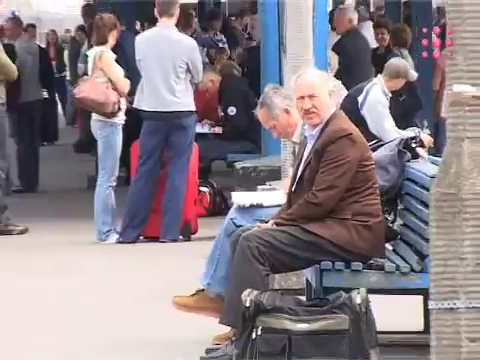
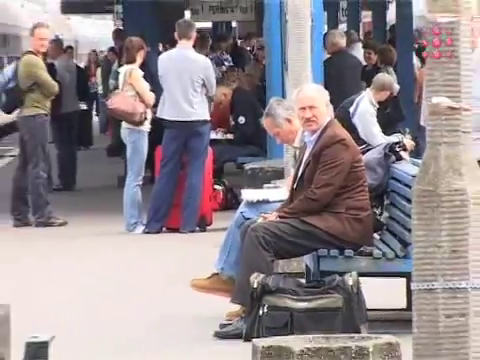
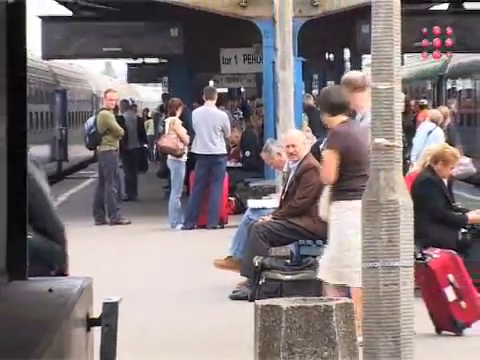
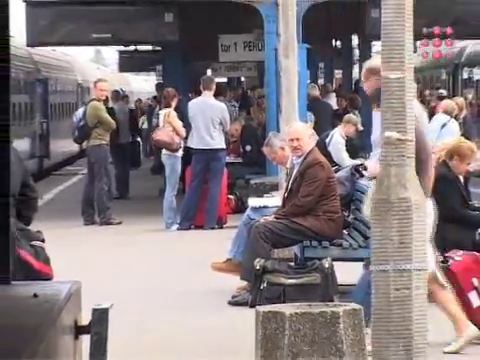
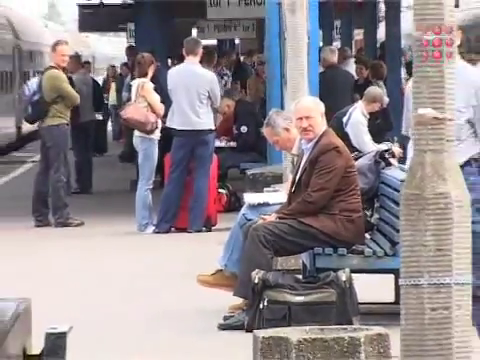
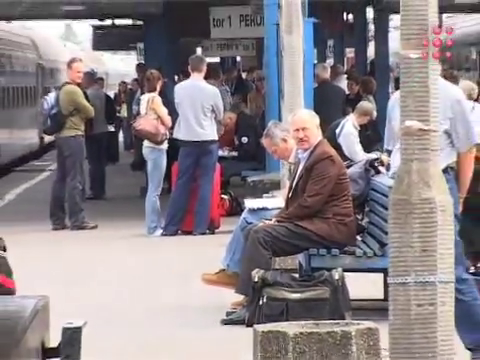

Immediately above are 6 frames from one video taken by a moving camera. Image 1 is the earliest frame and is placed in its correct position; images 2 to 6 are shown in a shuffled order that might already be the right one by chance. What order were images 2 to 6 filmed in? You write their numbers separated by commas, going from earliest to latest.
2, 5, 6, 4, 3
